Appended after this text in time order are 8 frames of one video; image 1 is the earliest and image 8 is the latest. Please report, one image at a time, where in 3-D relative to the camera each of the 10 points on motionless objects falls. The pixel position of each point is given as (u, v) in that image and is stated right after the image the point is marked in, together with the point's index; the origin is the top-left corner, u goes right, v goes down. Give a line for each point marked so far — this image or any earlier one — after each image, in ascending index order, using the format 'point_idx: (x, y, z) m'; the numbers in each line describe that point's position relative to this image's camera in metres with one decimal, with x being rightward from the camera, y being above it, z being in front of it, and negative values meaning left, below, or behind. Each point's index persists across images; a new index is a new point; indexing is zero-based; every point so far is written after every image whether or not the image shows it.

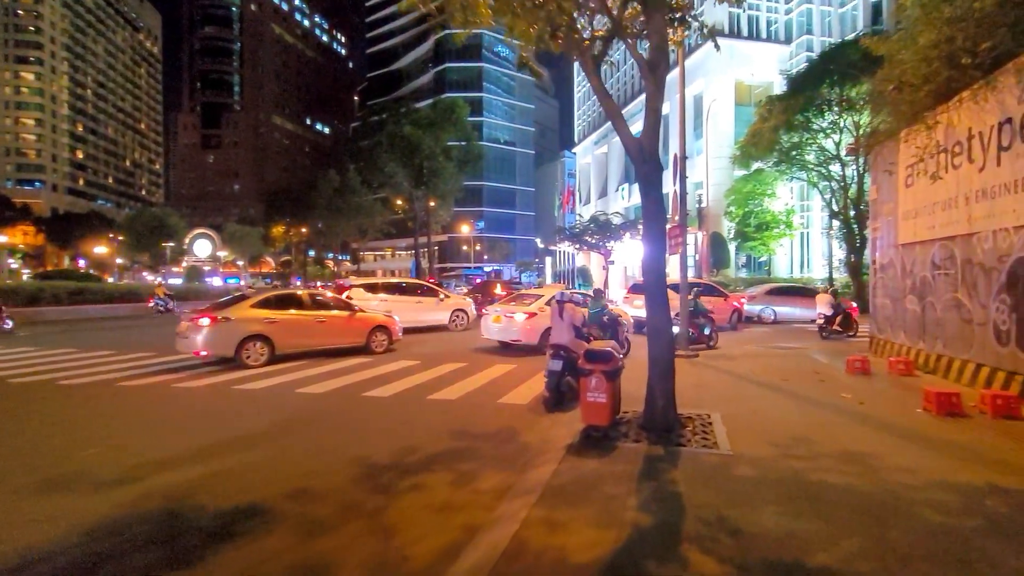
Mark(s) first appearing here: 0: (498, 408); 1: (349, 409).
0: (-0.3, -2.6, +10.6) m
1: (-3.6, -2.6, +10.5) m
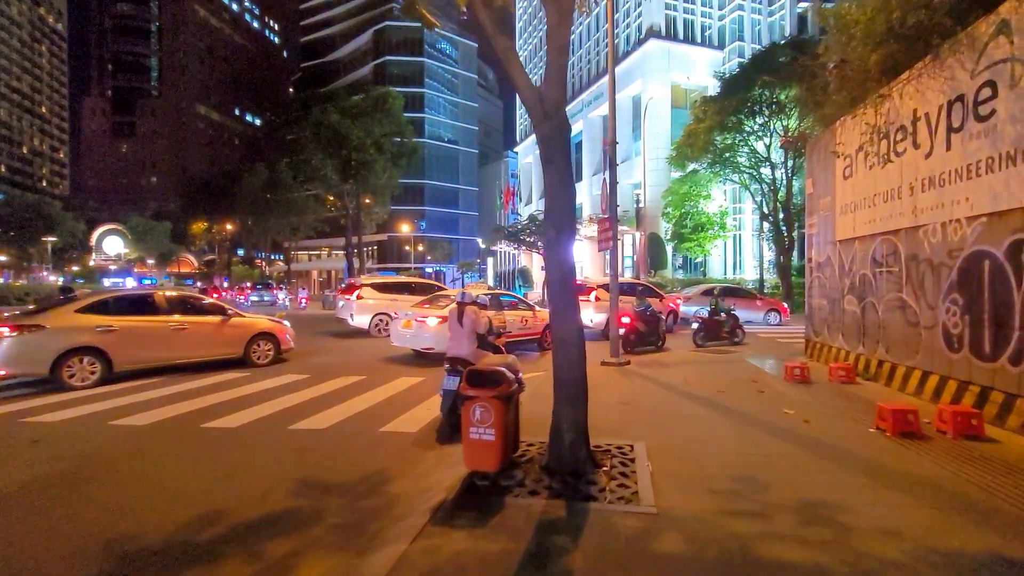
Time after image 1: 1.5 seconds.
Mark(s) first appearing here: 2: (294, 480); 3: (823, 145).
0: (-2.3, -2.6, +8.3) m
1: (-5.6, -2.6, +7.9) m
2: (-3.0, -2.6, +6.6) m
3: (+8.8, +4.0, +13.8) m
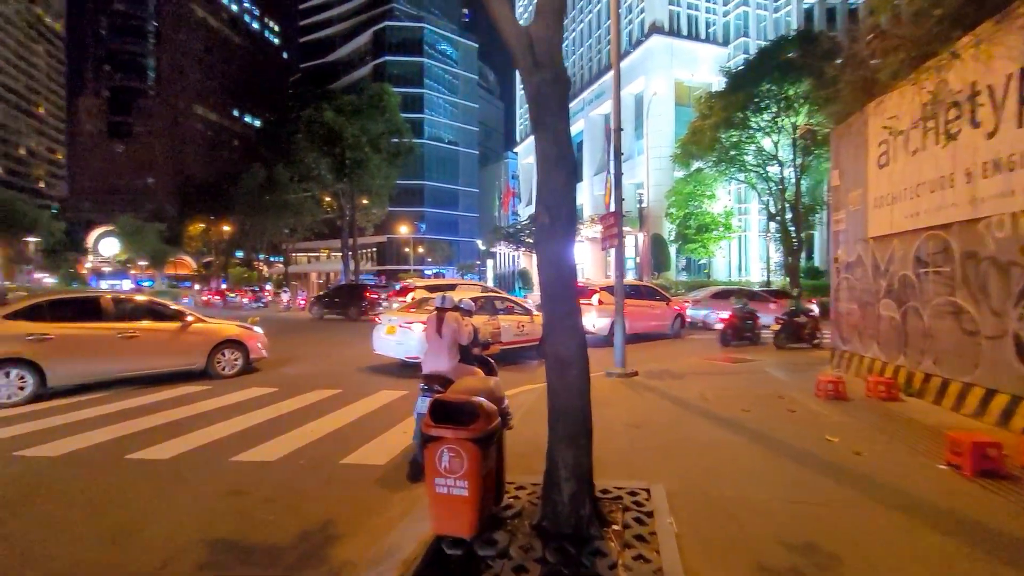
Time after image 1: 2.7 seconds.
0: (-2.5, -2.6, +6.8) m
1: (-5.8, -2.6, +6.4) m
2: (-3.2, -2.7, +5.1) m
3: (+8.6, +4.0, +12.3) m
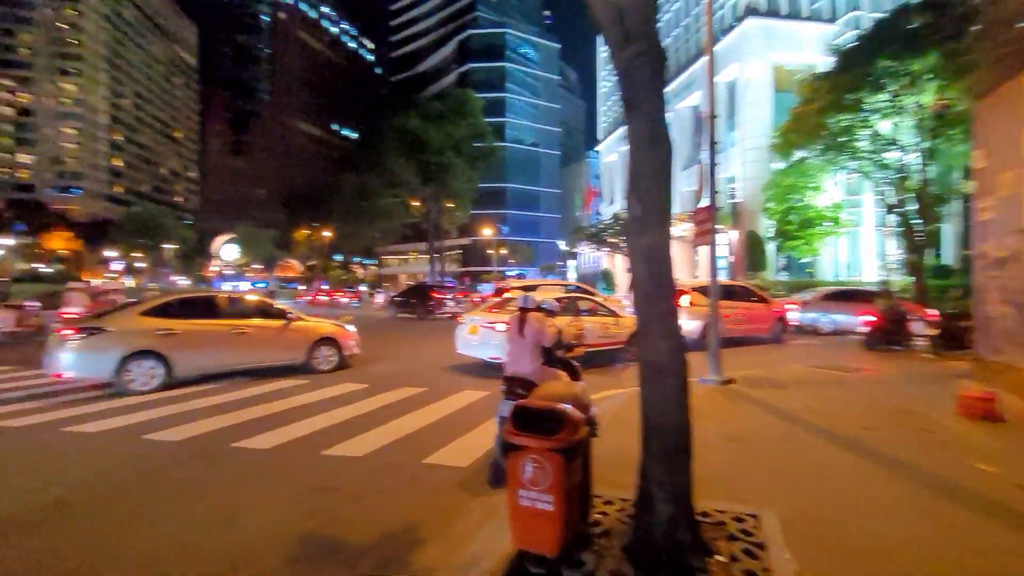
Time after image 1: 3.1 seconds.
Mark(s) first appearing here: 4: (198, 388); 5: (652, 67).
0: (-1.3, -2.6, +6.8) m
1: (-4.7, -2.6, +6.9) m
2: (-2.3, -2.7, +5.2) m
3: (+10.6, +4.0, +10.4) m
4: (-7.8, -2.5, +12.1) m
5: (+1.3, +2.0, +4.4) m
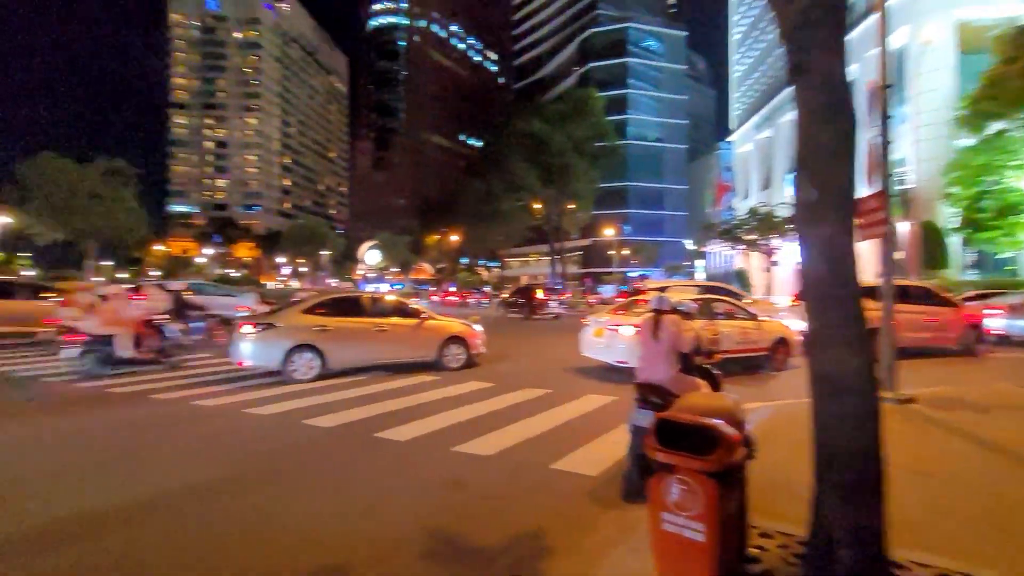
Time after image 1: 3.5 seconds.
0: (+0.5, -2.6, +6.6) m
1: (-2.8, -2.6, +7.6) m
2: (-0.8, -2.7, +5.3) m
3: (+12.9, +4.0, +7.2) m
4: (-4.5, -2.5, +13.3) m
5: (+2.4, +2.0, +3.7) m
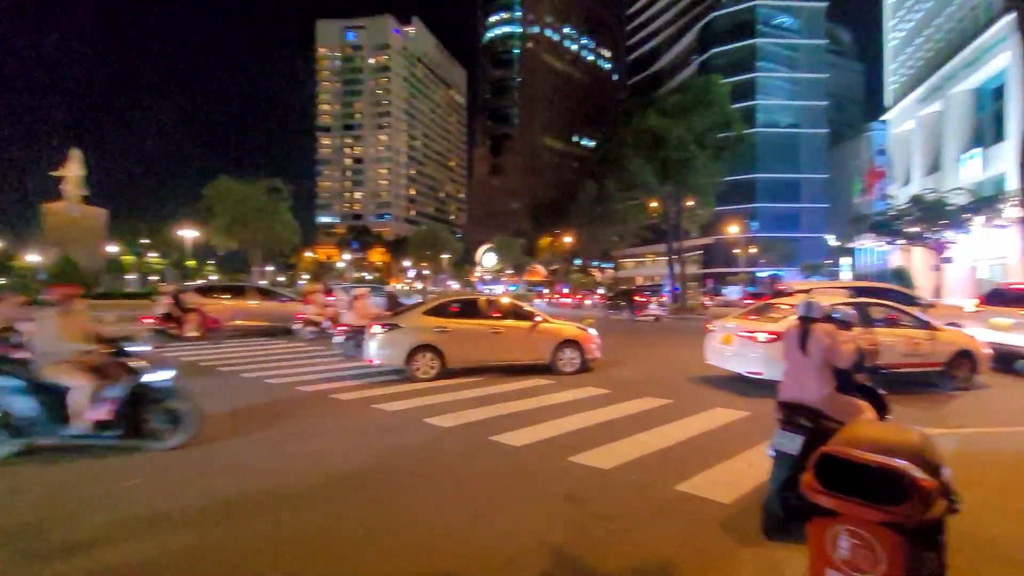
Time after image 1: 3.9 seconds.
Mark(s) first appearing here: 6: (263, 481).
0: (+1.9, -2.7, +6.0) m
1: (-1.0, -2.7, +7.7) m
2: (+0.4, -2.7, +5.1) m
3: (+14.2, +3.9, +3.8) m
4: (-1.4, -2.6, +13.7) m
5: (+3.1, +2.0, +2.7) m
6: (-3.6, -2.8, +7.0) m
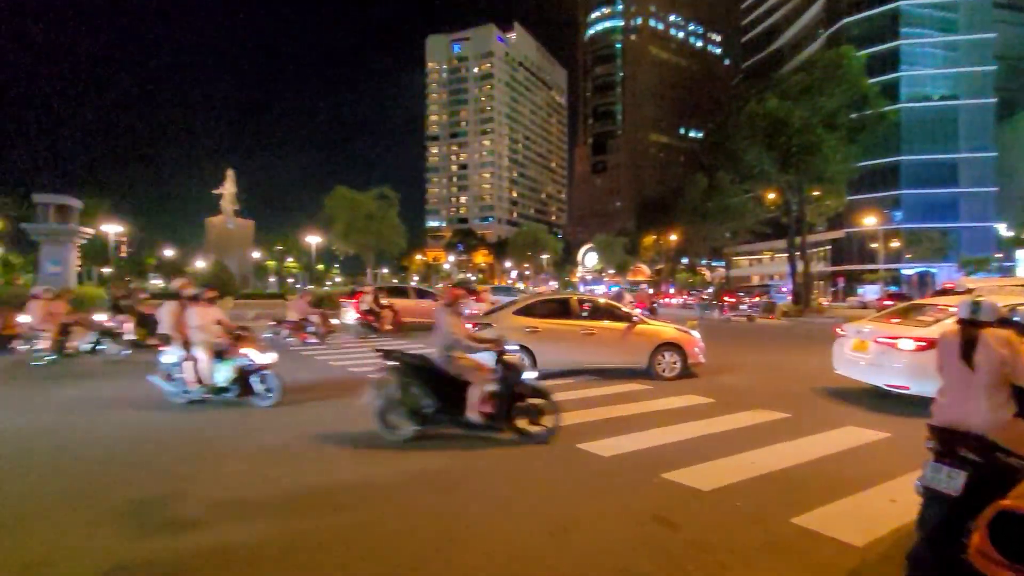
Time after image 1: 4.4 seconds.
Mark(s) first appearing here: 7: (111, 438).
0: (+2.8, -2.6, +5.1) m
1: (+0.3, -2.7, +7.3) m
2: (+1.1, -2.7, +4.5) m
3: (+14.3, +4.0, +0.4) m
4: (+1.2, -2.5, +13.3) m
5: (+3.3, +2.0, +1.6) m
6: (-2.4, -2.7, +7.2) m
7: (-7.1, -2.7, +8.7) m
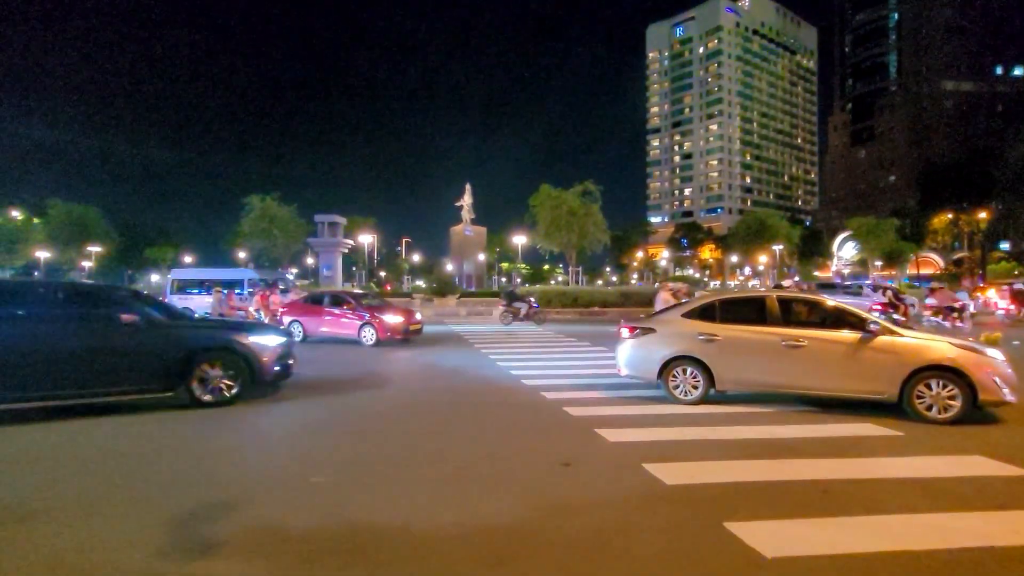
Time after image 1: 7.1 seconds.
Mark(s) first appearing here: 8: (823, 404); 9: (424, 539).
0: (+2.5, -2.6, +1.7) m
1: (+1.2, -2.6, +4.8) m
2: (+0.7, -2.6, +1.9) m
3: (+10.7, +4.1, -7.5) m
4: (+4.6, -2.4, +9.8) m
5: (+1.4, +2.1, -1.6) m
6: (-1.3, -2.7, +5.9) m
7: (-4.8, -2.6, +9.3) m
8: (+6.4, -2.4, +10.0) m
9: (-1.0, -2.7, +5.3) m
